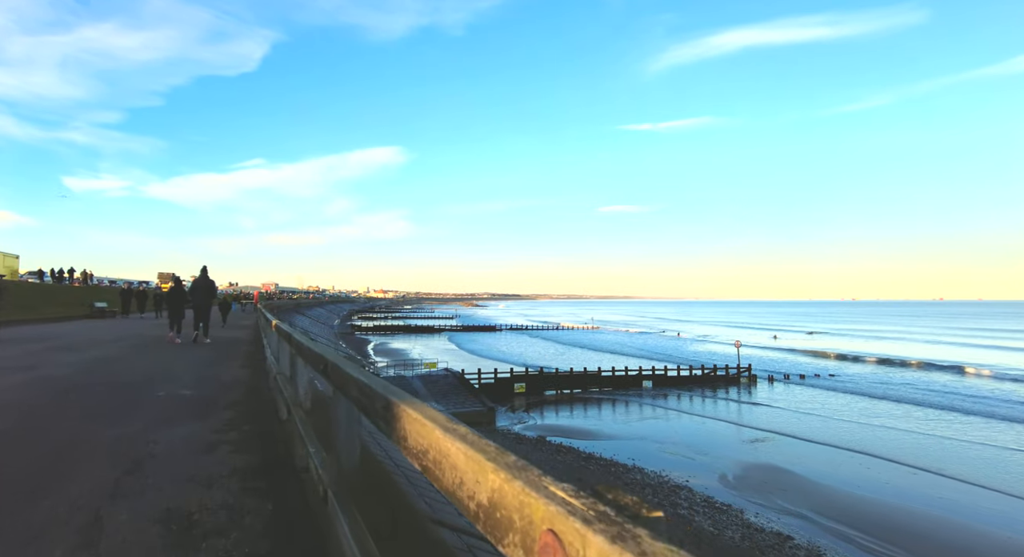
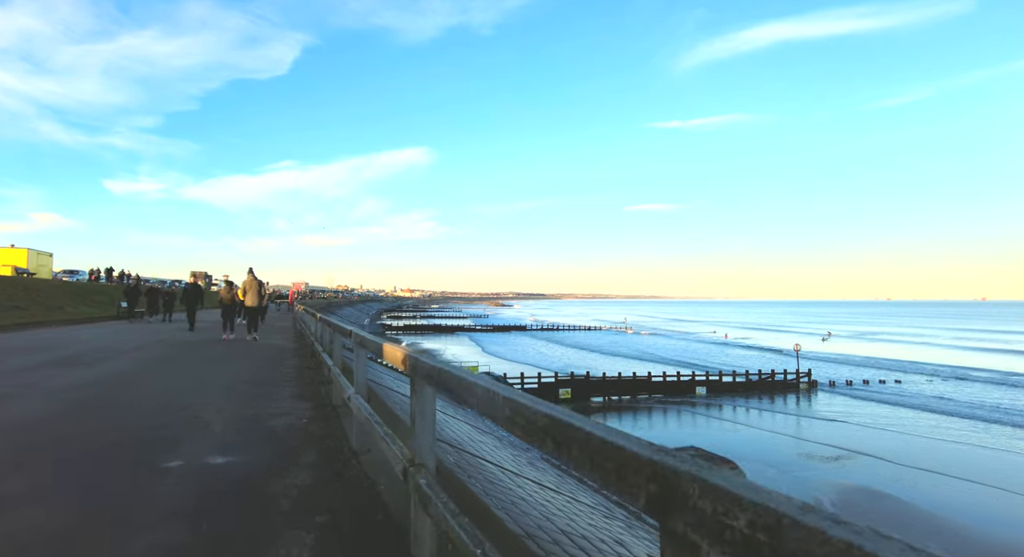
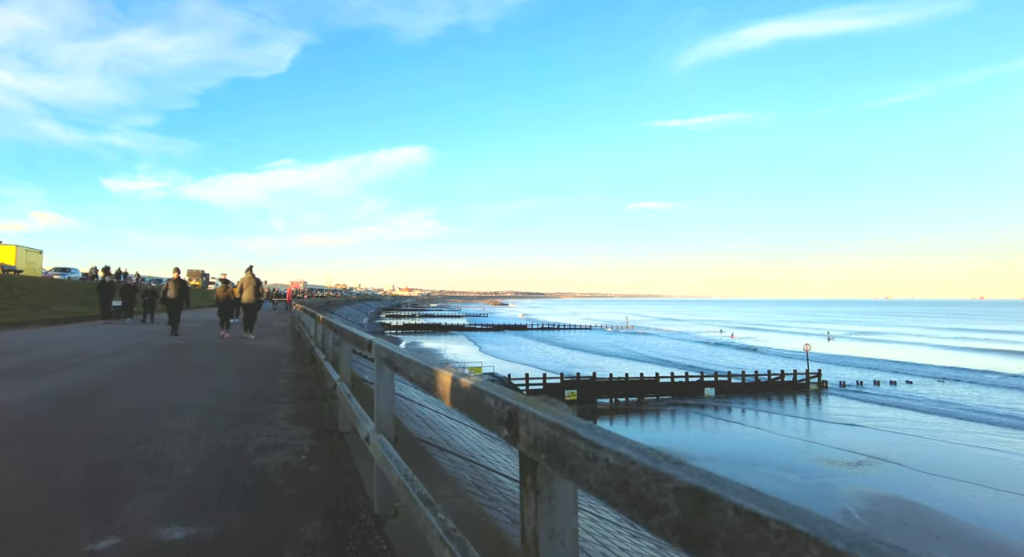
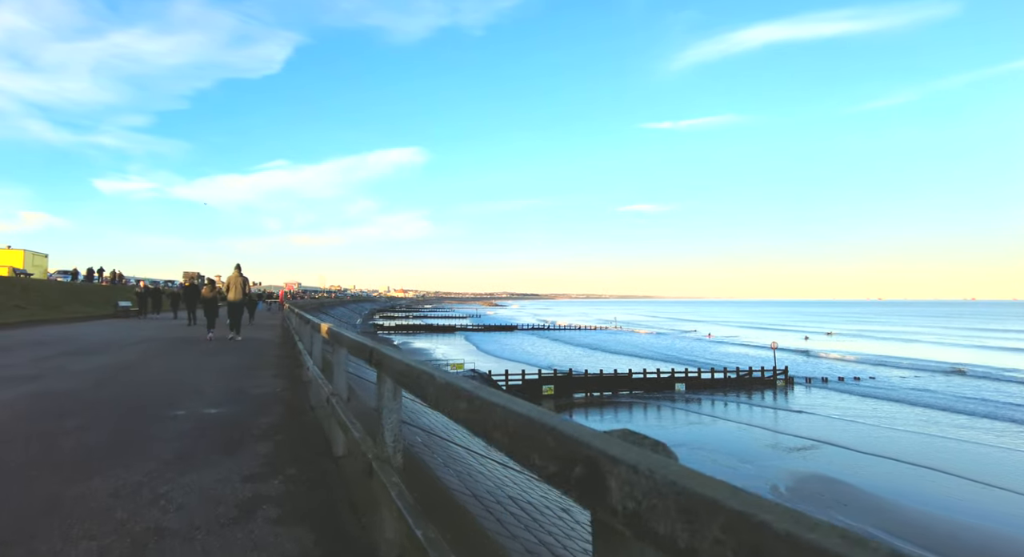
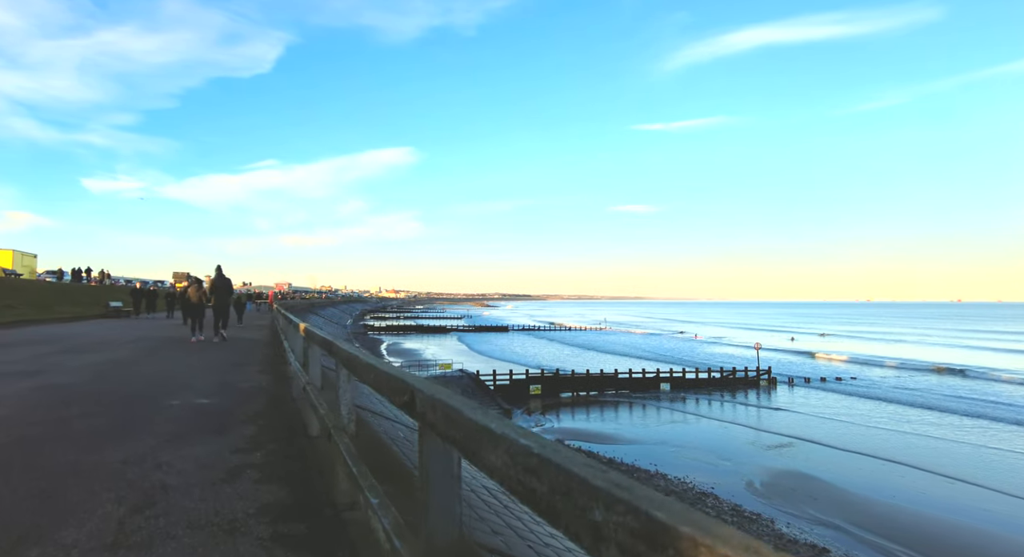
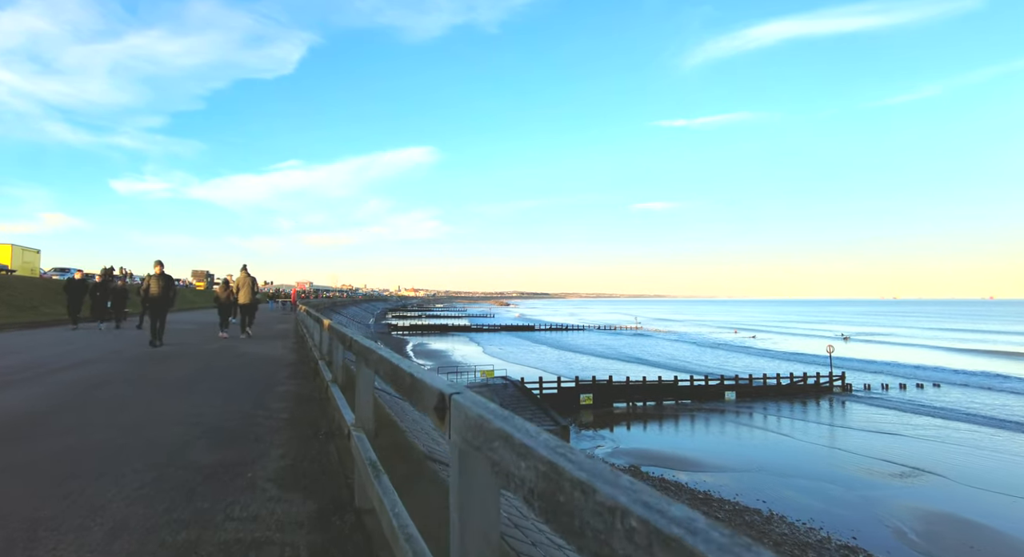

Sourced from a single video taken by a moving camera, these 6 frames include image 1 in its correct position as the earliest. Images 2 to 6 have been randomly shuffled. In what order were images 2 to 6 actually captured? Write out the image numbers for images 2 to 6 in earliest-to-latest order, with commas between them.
5, 4, 2, 3, 6
